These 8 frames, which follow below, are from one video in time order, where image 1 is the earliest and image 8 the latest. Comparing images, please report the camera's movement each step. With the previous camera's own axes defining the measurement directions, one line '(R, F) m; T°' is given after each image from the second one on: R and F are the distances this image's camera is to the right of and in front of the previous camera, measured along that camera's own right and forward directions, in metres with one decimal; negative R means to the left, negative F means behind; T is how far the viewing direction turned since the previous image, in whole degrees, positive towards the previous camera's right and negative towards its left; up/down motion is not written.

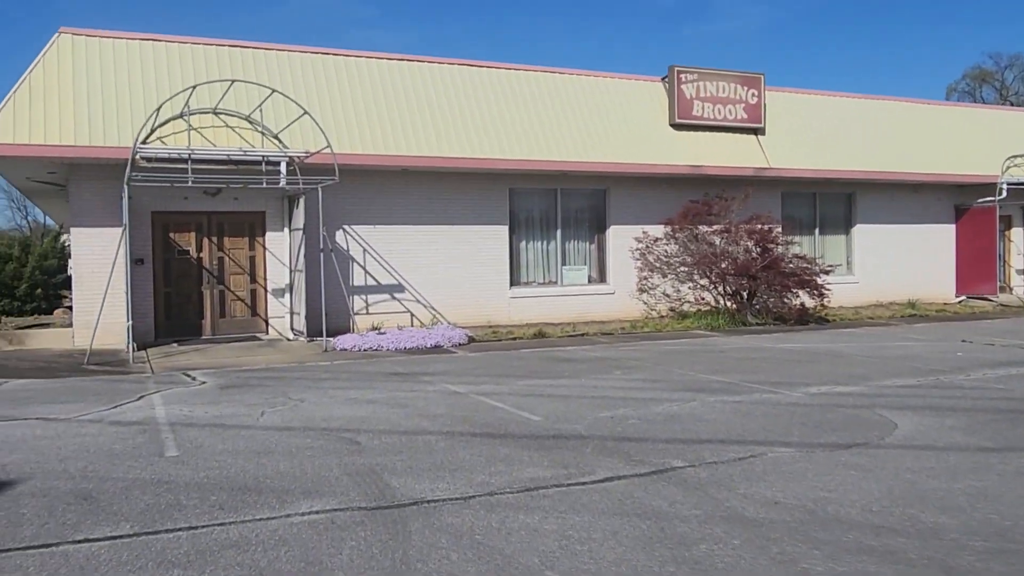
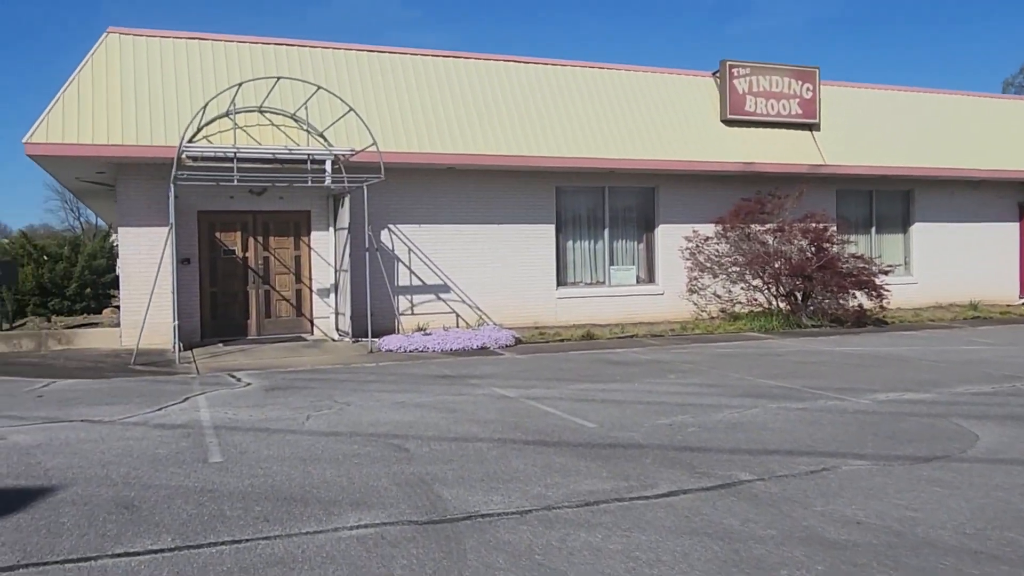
(-0.1, +0.3) m; -3°
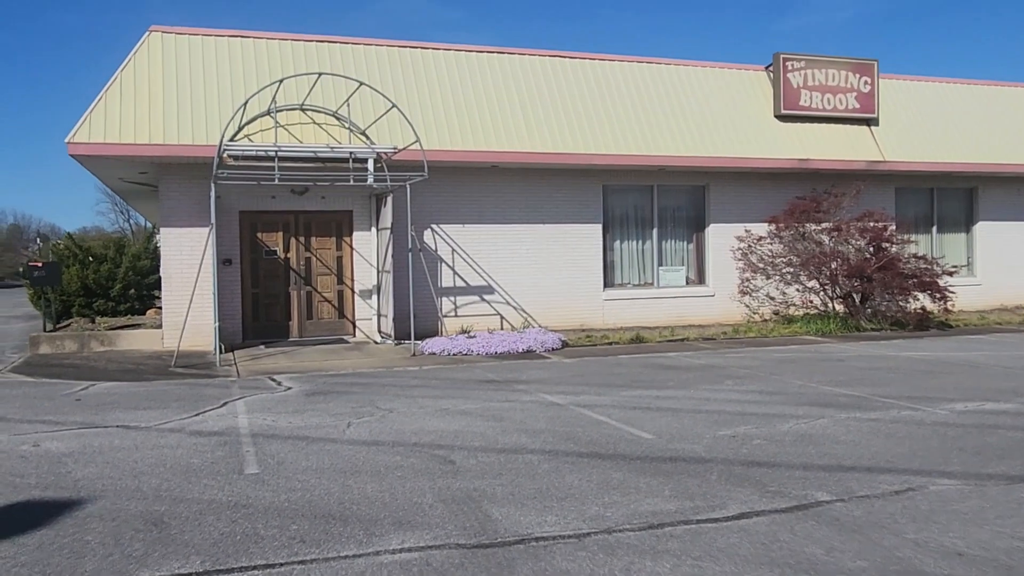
(-0.1, +0.5) m; -3°
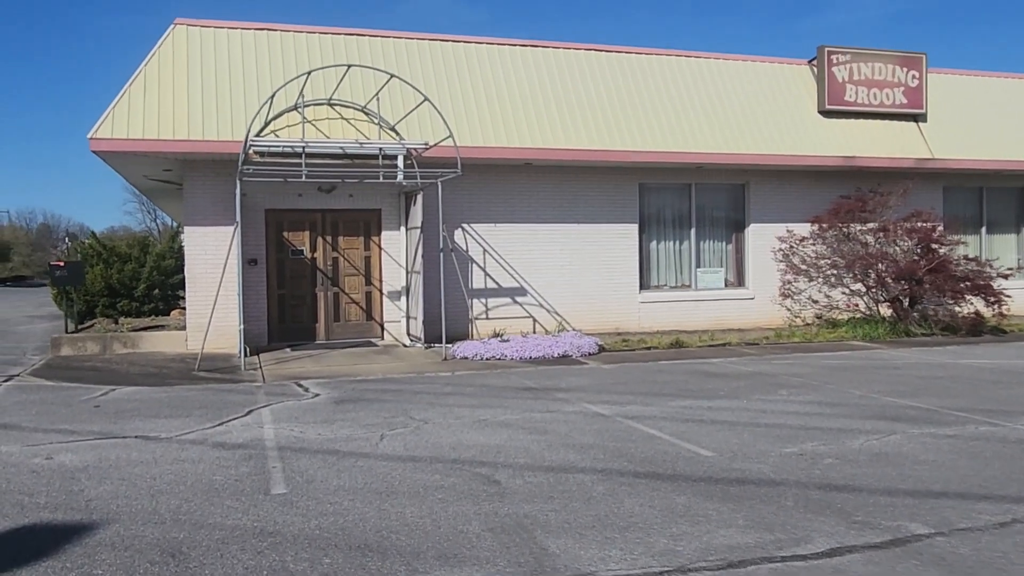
(-0.2, +0.6) m; -1°
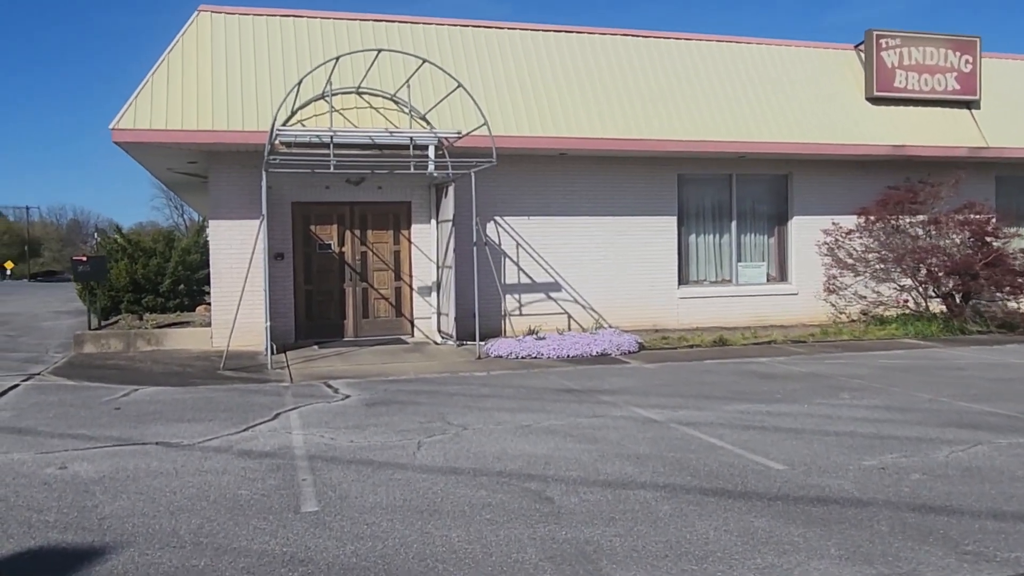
(-0.2, +0.6) m; -2°
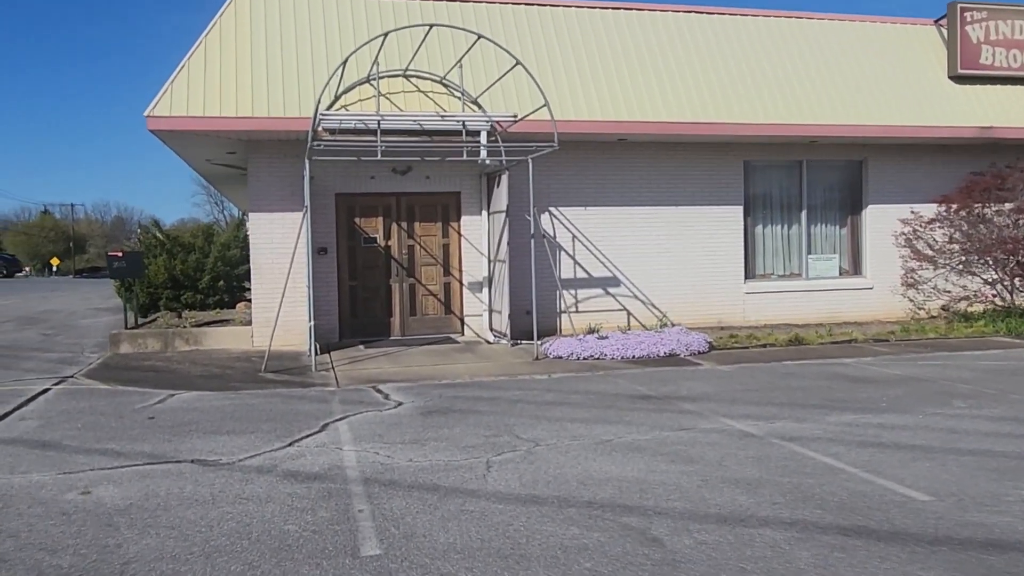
(-0.3, +1.0) m; -2°
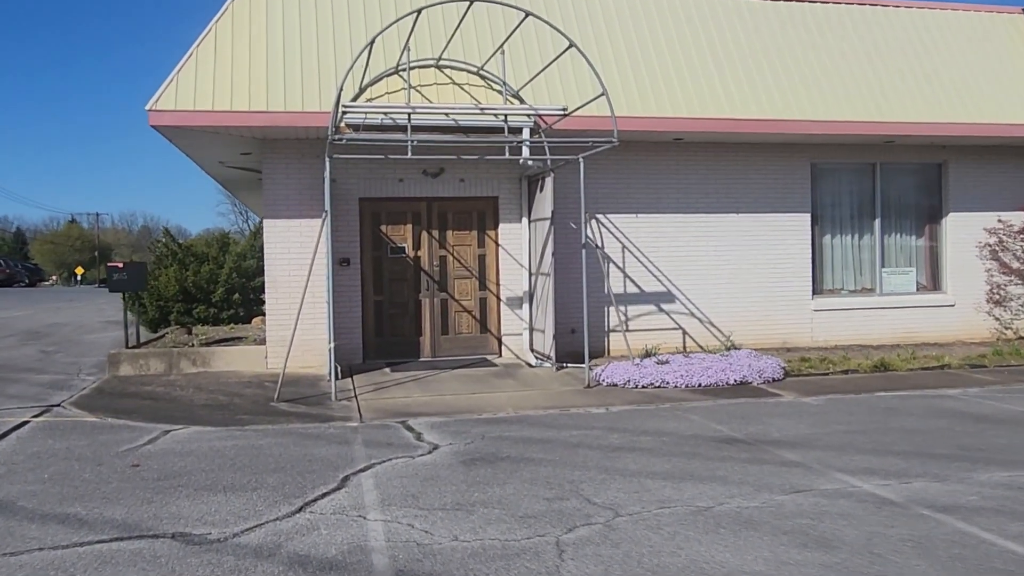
(-0.3, +1.5) m; -1°
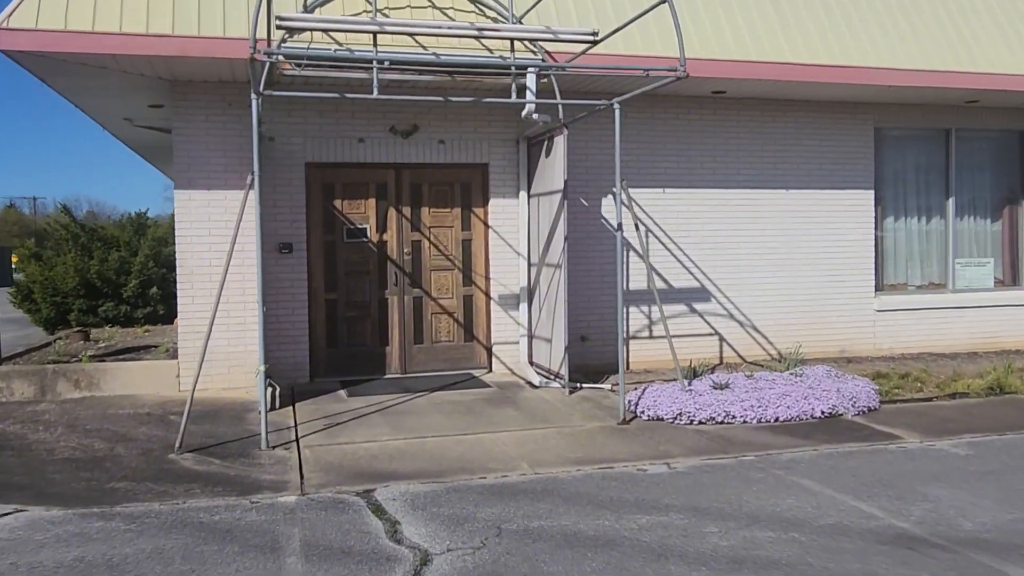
(-0.4, +3.1) m; +3°
